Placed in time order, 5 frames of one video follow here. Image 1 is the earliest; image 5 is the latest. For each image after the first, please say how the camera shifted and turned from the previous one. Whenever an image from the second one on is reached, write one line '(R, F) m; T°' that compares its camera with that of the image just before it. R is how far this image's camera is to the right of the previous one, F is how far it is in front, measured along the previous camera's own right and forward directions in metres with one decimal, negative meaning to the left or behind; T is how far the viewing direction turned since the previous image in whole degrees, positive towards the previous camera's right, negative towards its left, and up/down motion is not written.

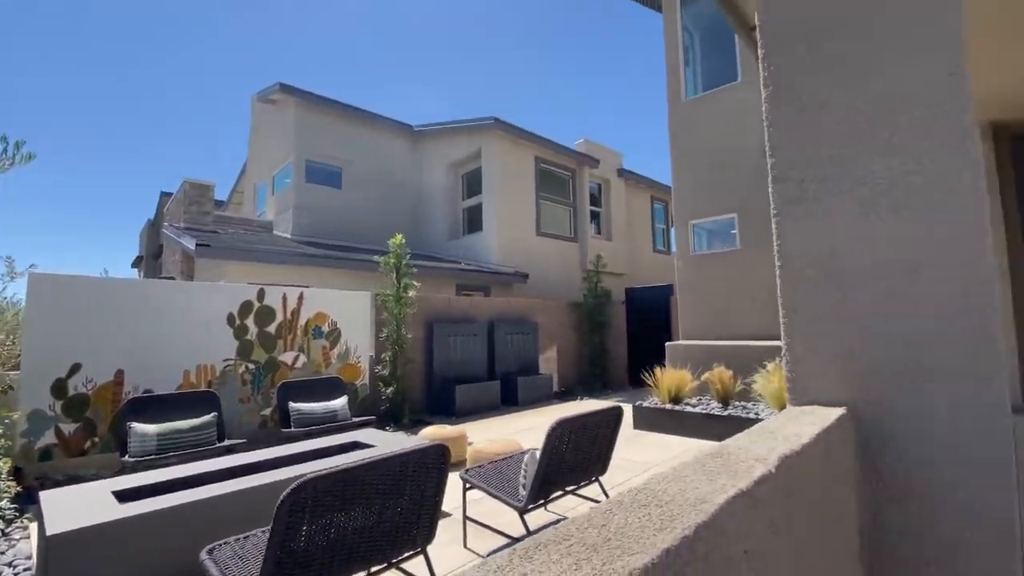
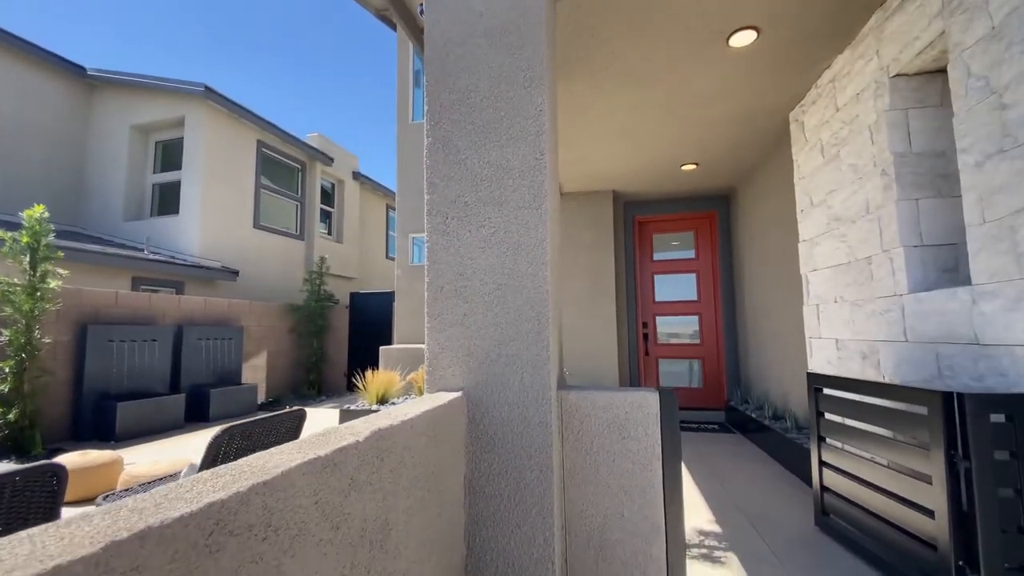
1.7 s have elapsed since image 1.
(+0.2, -0.3) m; +31°
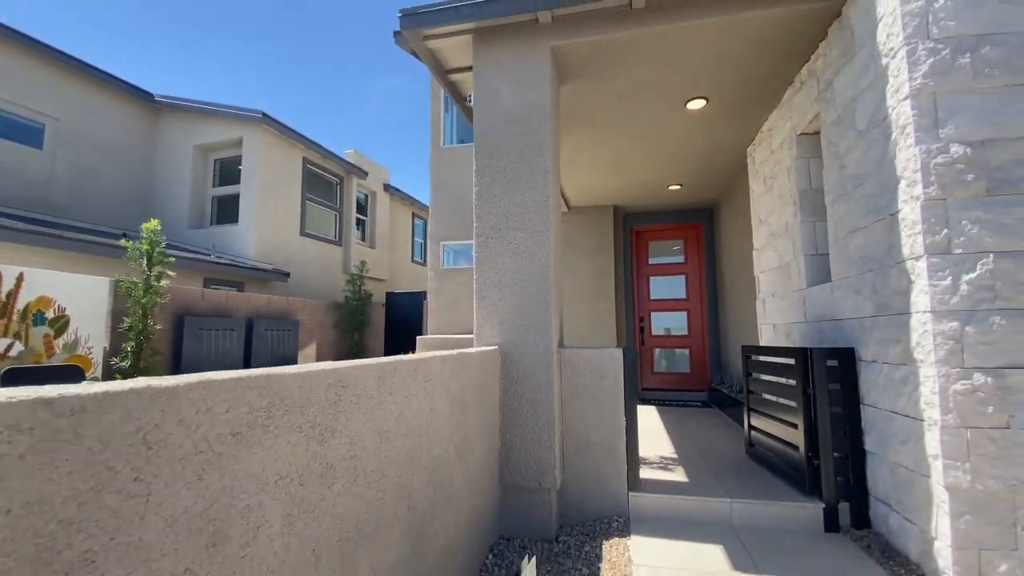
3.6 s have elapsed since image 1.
(0.0, -1.2) m; -2°
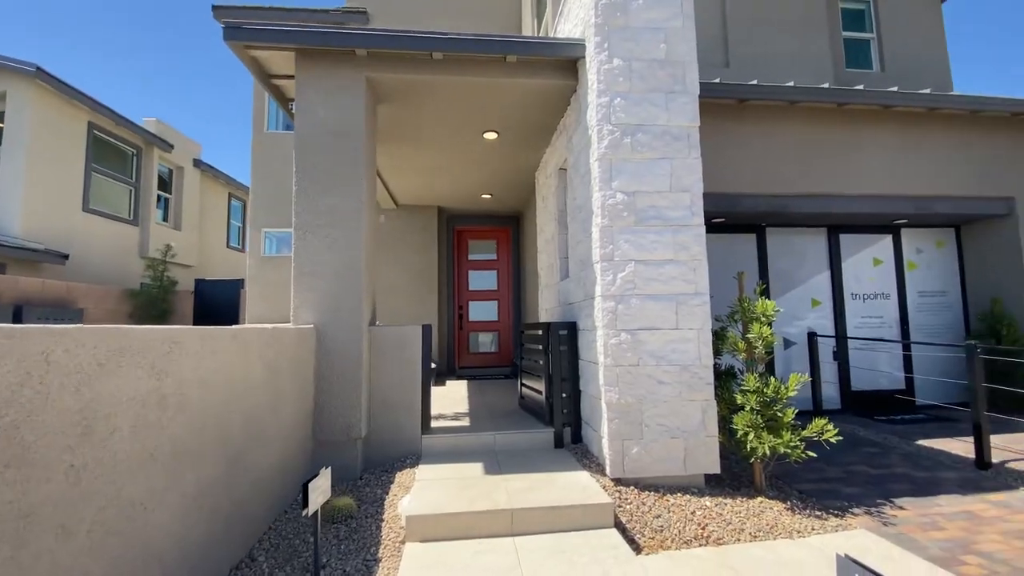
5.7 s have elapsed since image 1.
(+0.2, -0.9) m; +19°
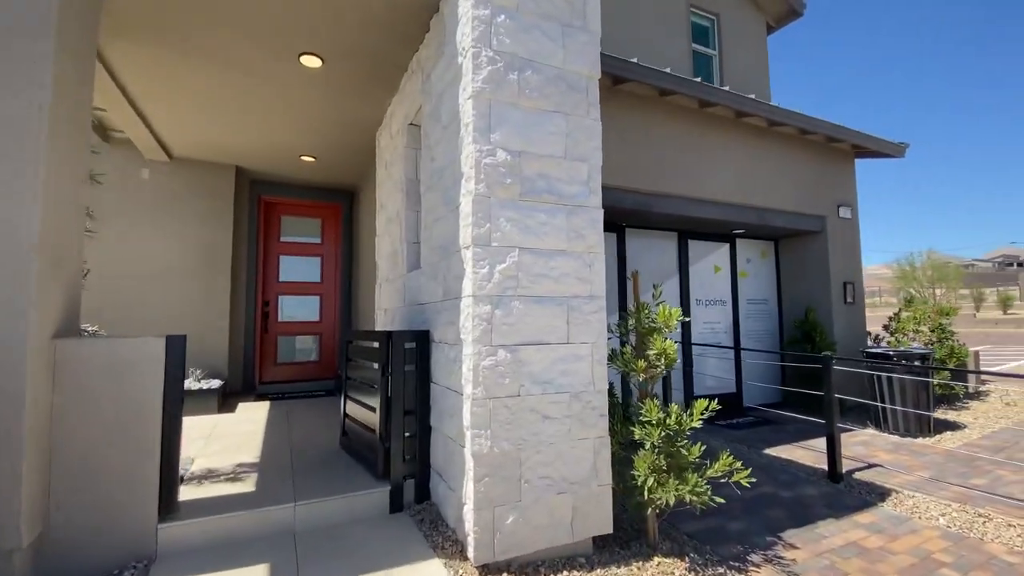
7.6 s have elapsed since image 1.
(+0.1, +1.3) m; +19°
